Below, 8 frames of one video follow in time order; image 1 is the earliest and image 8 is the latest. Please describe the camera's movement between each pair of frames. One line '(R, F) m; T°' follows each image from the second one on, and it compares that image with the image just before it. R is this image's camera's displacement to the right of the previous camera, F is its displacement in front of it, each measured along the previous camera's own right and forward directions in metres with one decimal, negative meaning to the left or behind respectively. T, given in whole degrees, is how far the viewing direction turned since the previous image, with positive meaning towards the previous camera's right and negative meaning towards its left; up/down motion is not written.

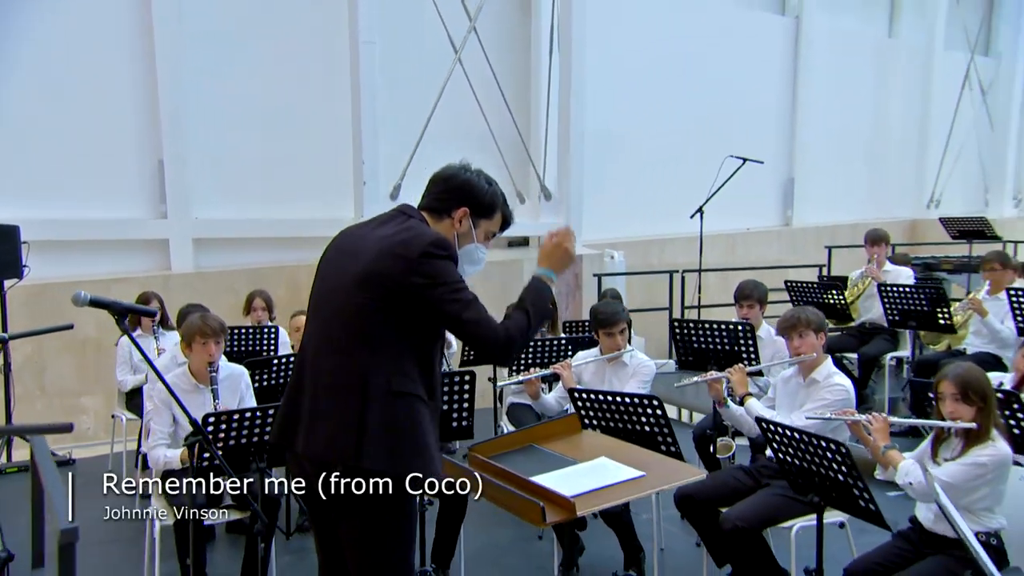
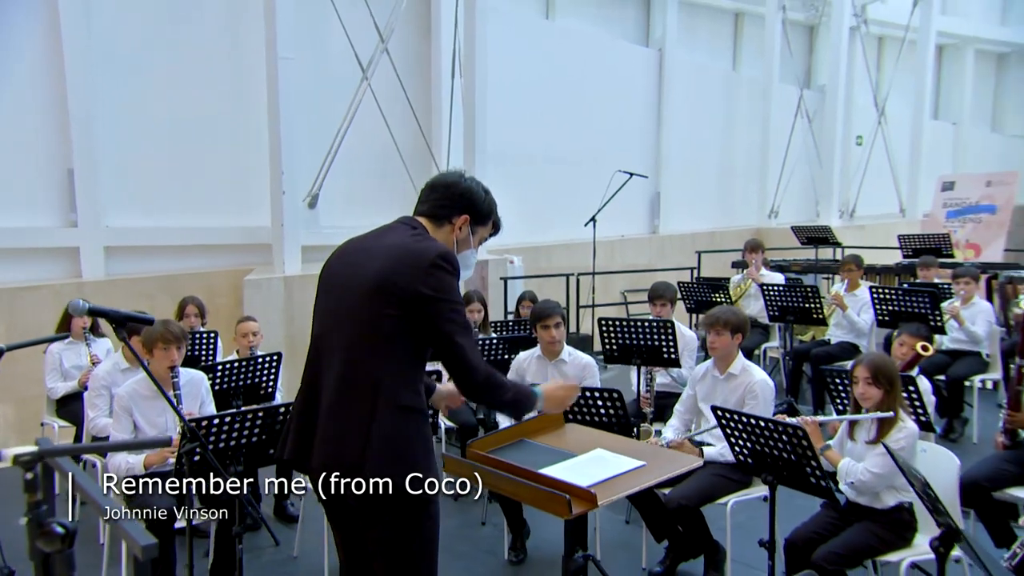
(-0.8, -0.2) m; +15°
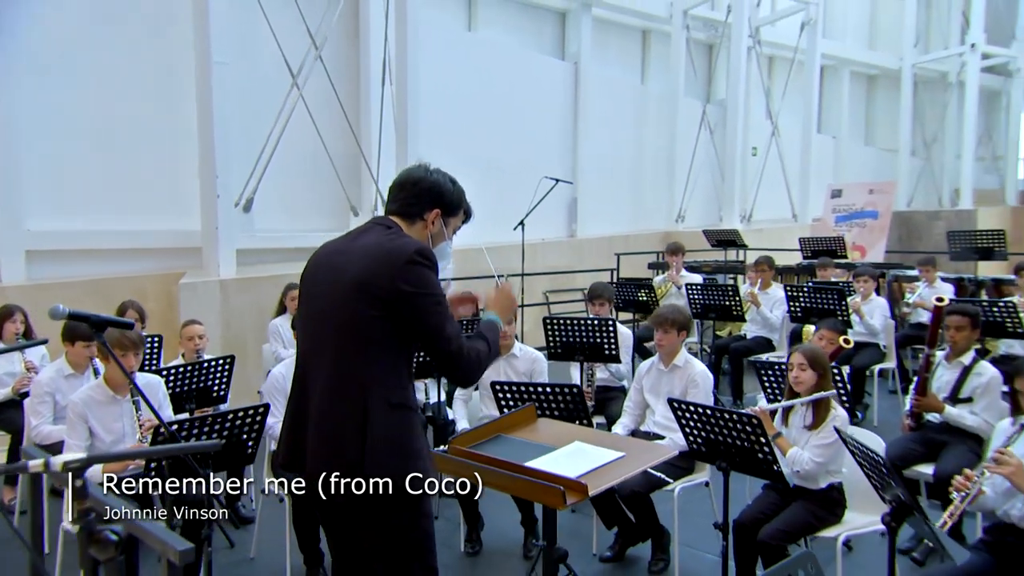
(-0.4, -0.1) m; +9°
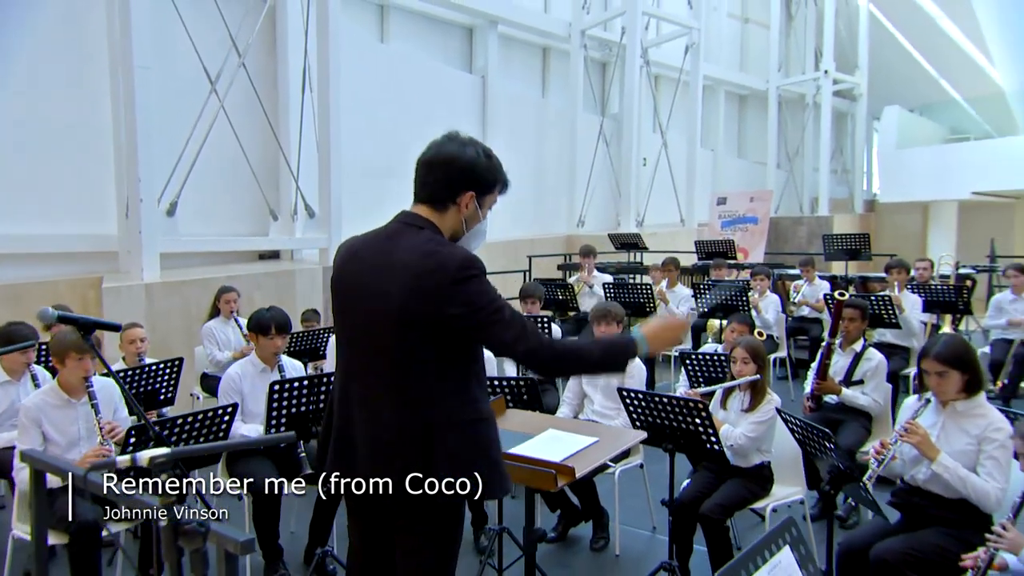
(-0.5, -0.2) m; +11°
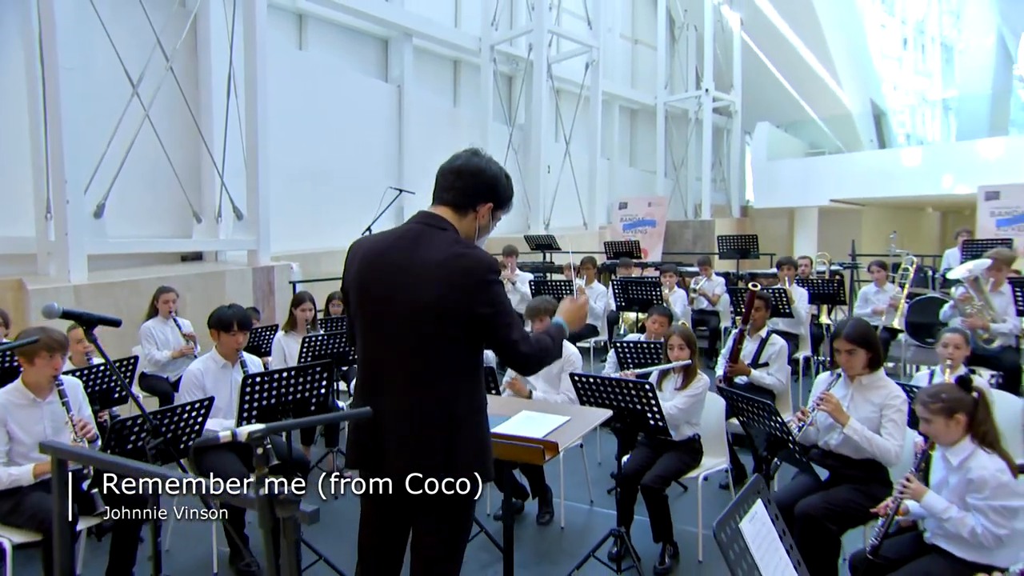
(-0.5, -0.3) m; +10°
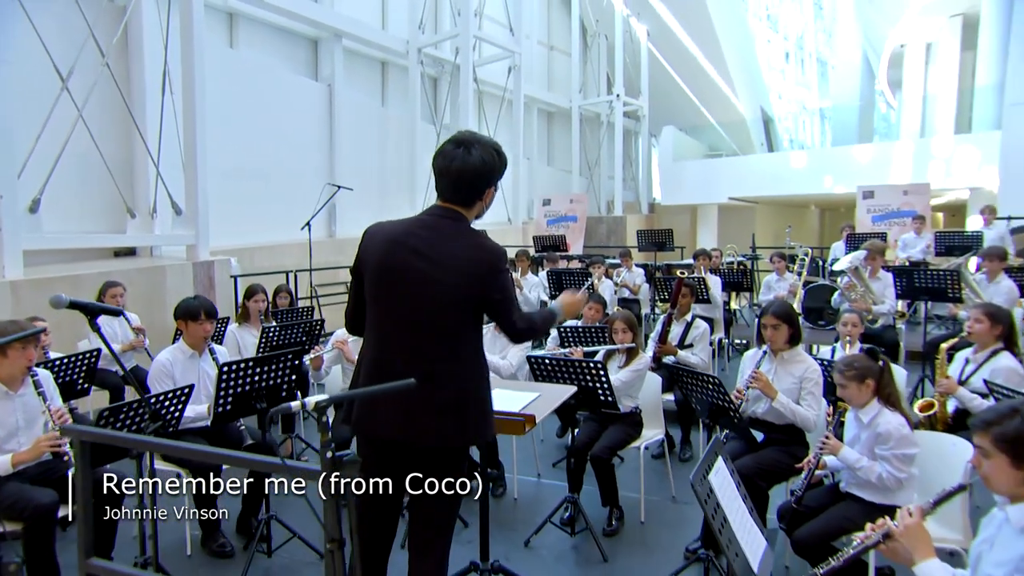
(-0.4, -0.3) m; +8°
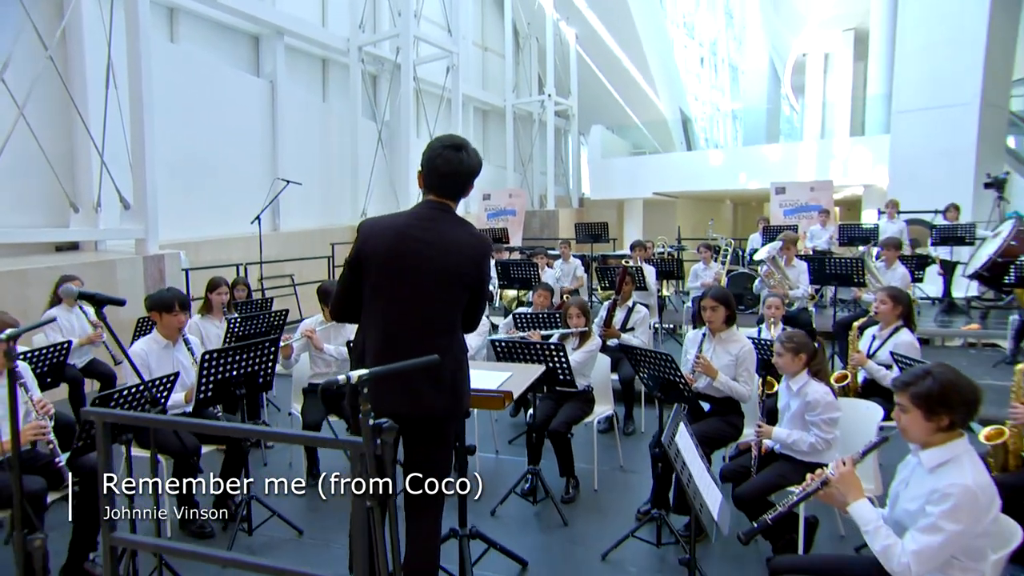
(-0.3, -0.3) m; +7°
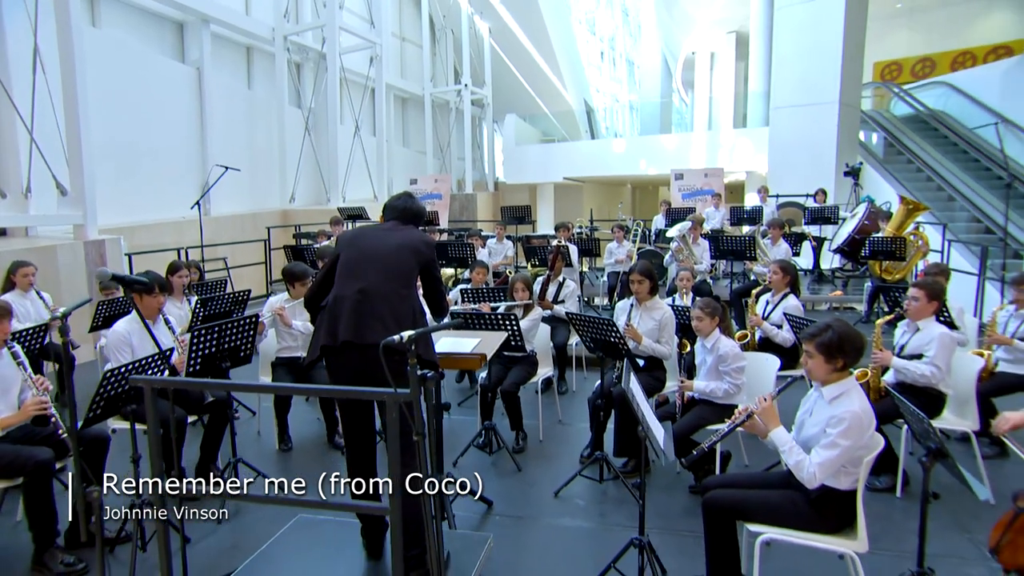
(-0.5, -0.5) m; +9°
